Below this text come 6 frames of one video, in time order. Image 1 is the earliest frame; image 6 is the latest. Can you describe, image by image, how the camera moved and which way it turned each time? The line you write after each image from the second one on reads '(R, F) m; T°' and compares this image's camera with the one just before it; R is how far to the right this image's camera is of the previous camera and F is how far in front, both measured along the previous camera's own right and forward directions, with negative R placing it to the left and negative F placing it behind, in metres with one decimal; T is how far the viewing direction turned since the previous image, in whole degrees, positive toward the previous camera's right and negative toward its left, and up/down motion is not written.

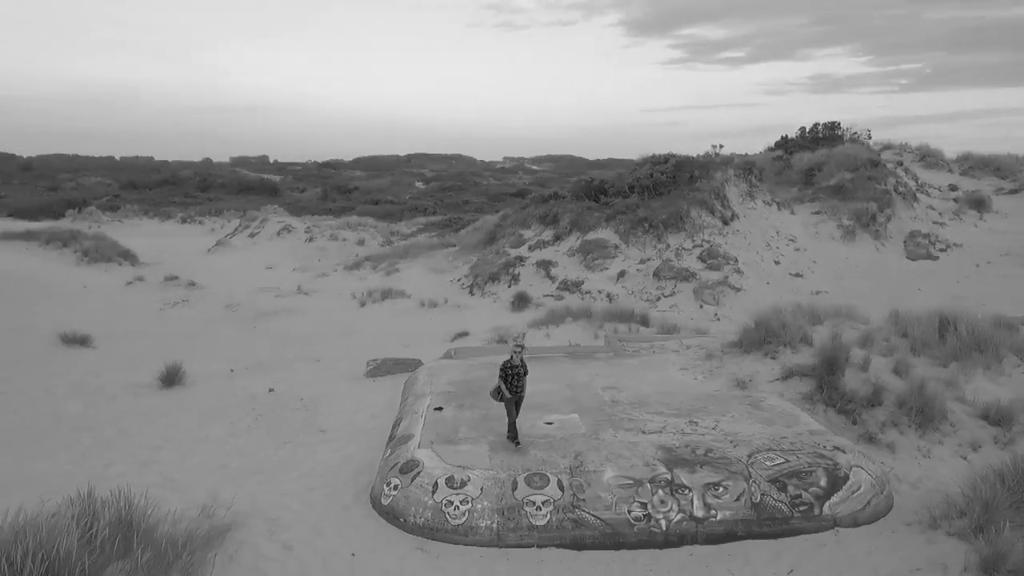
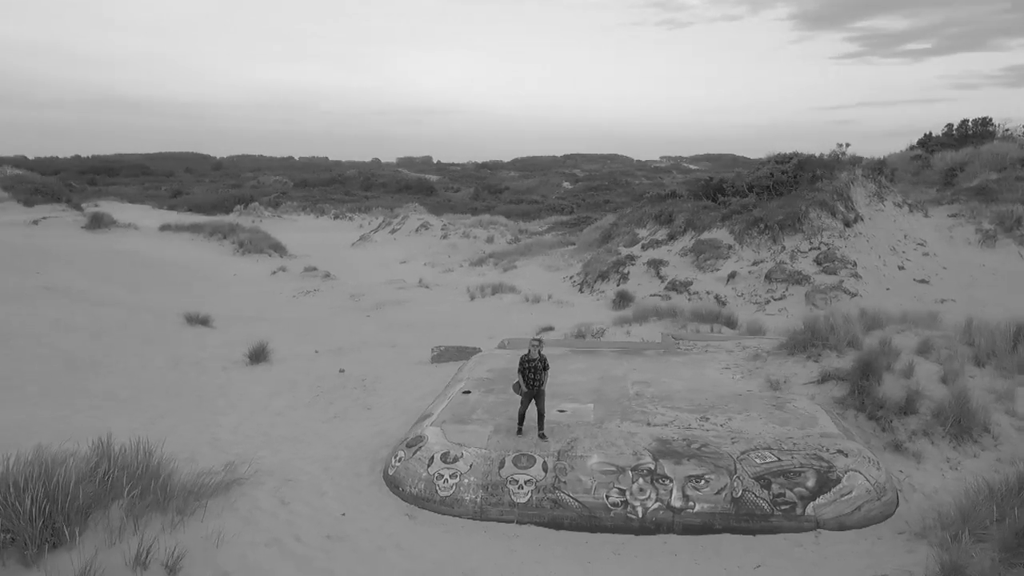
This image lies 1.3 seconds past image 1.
(+1.0, -0.2) m; -11°
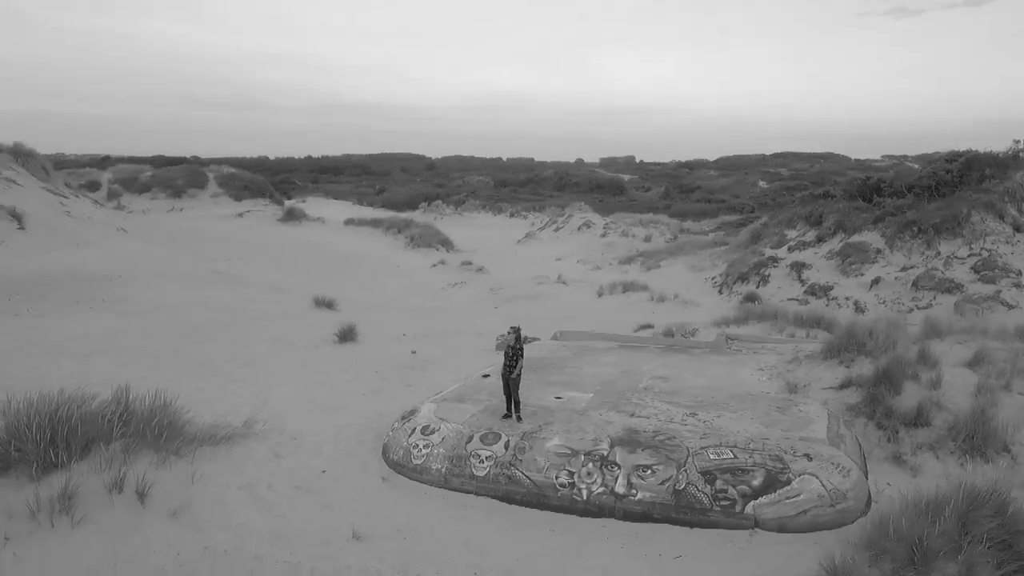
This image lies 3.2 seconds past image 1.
(+1.4, -0.1) m; -14°
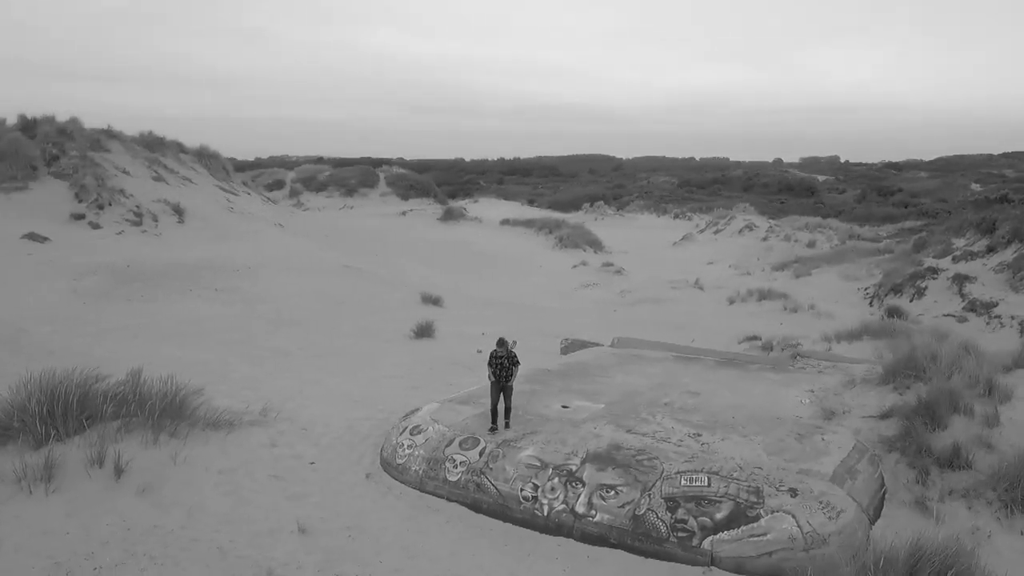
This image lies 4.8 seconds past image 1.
(+1.2, +0.3) m; -13°
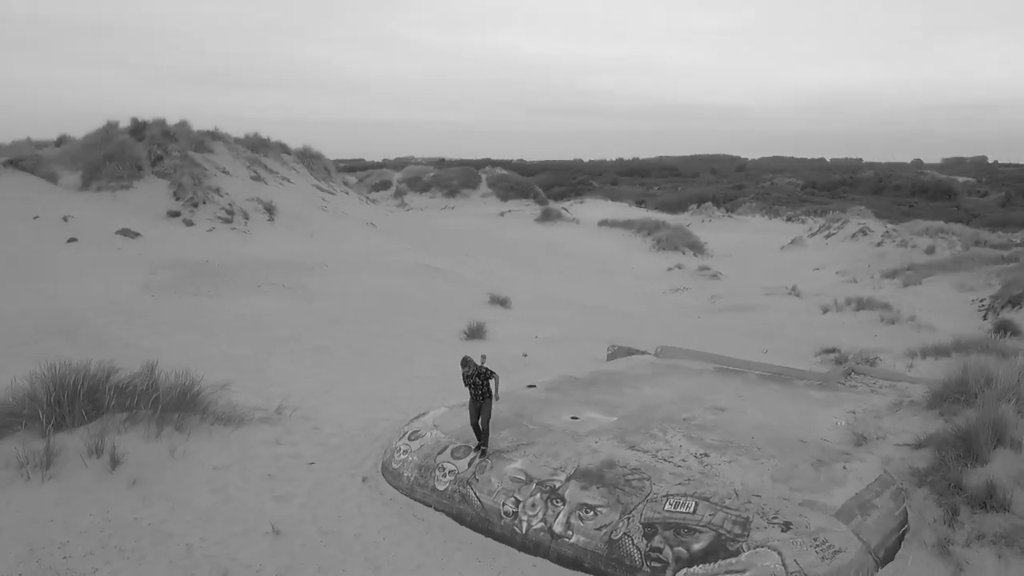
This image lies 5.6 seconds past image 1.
(+0.7, +0.3) m; -8°
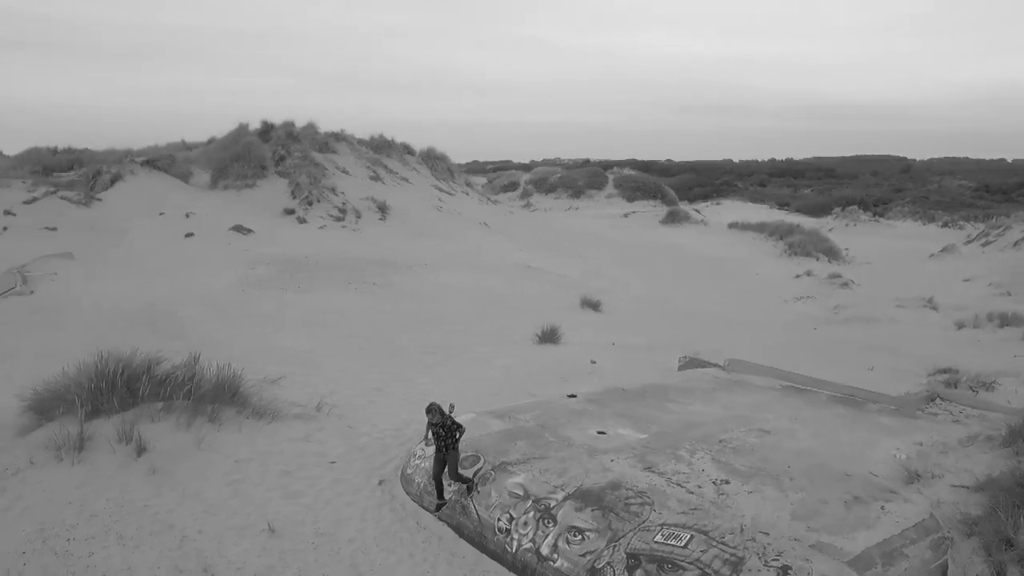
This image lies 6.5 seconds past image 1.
(+0.7, +0.3) m; -10°
